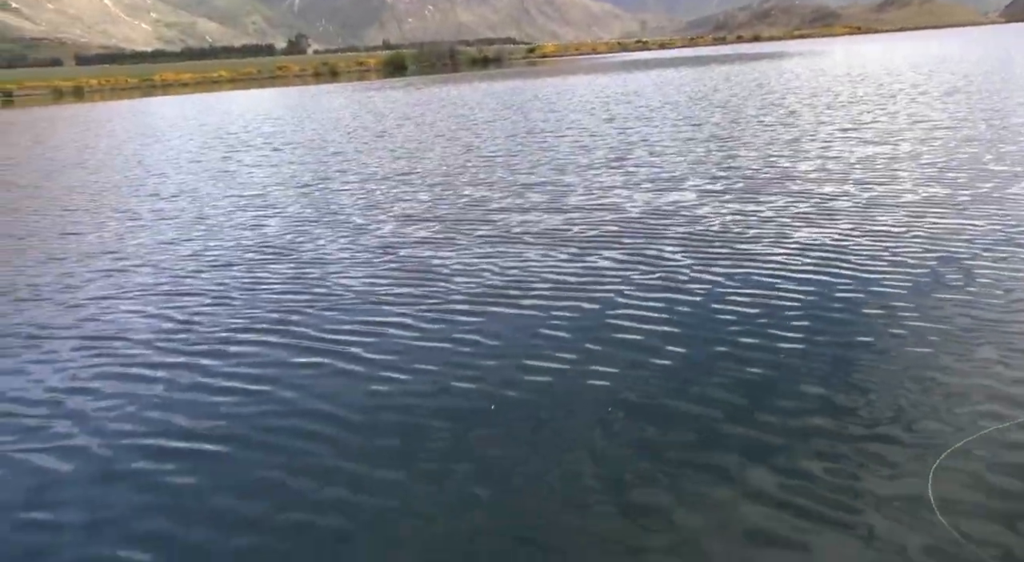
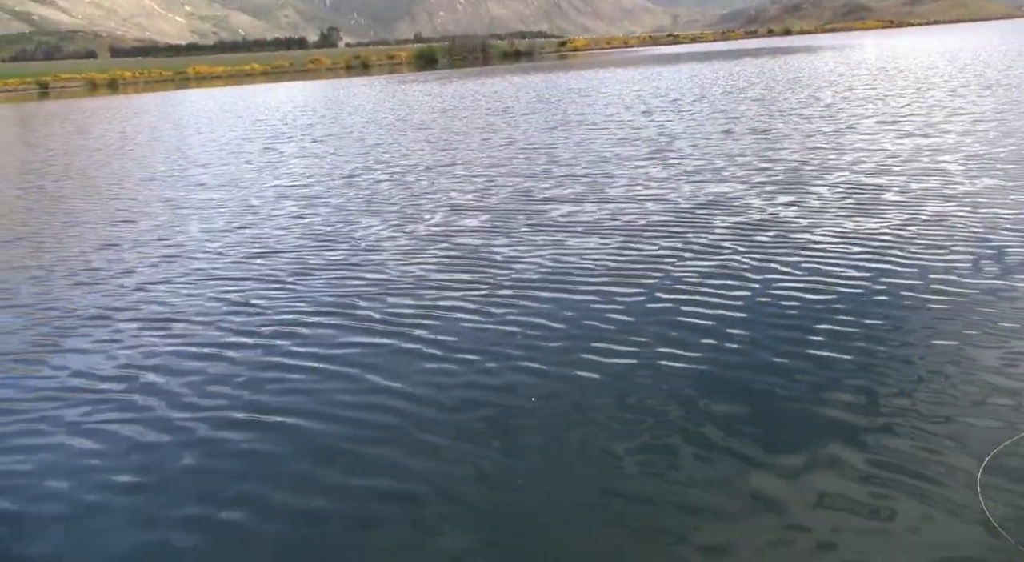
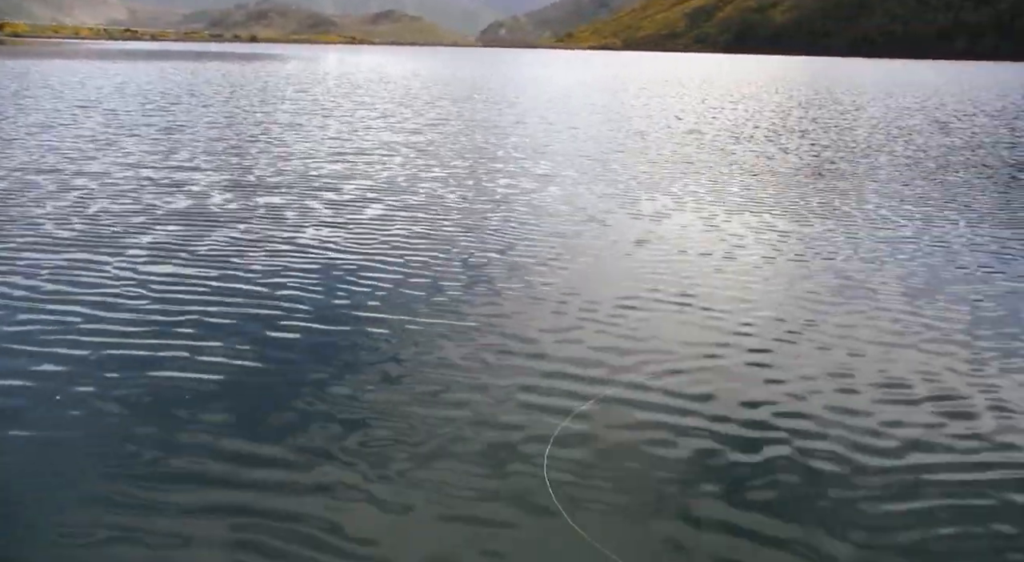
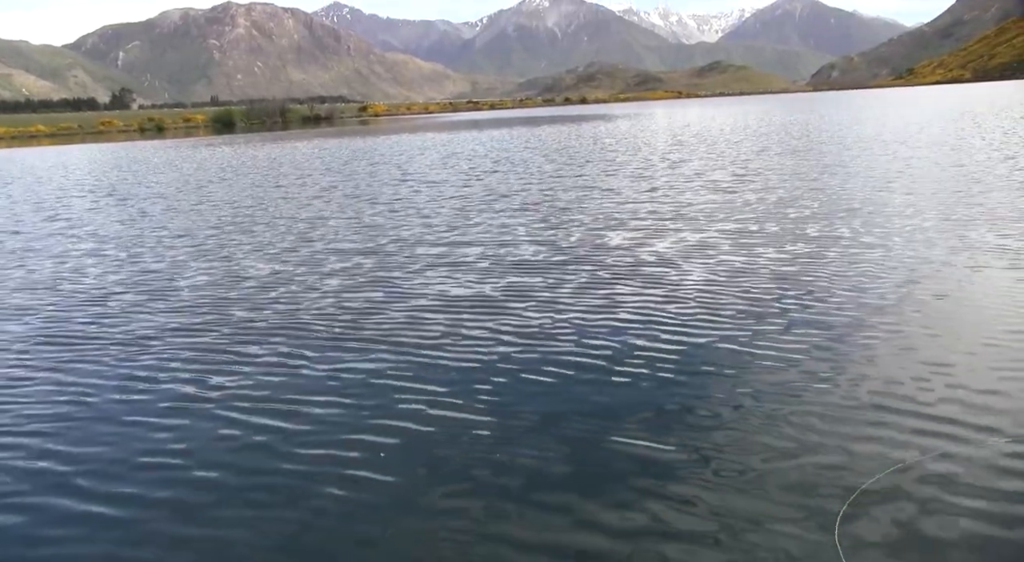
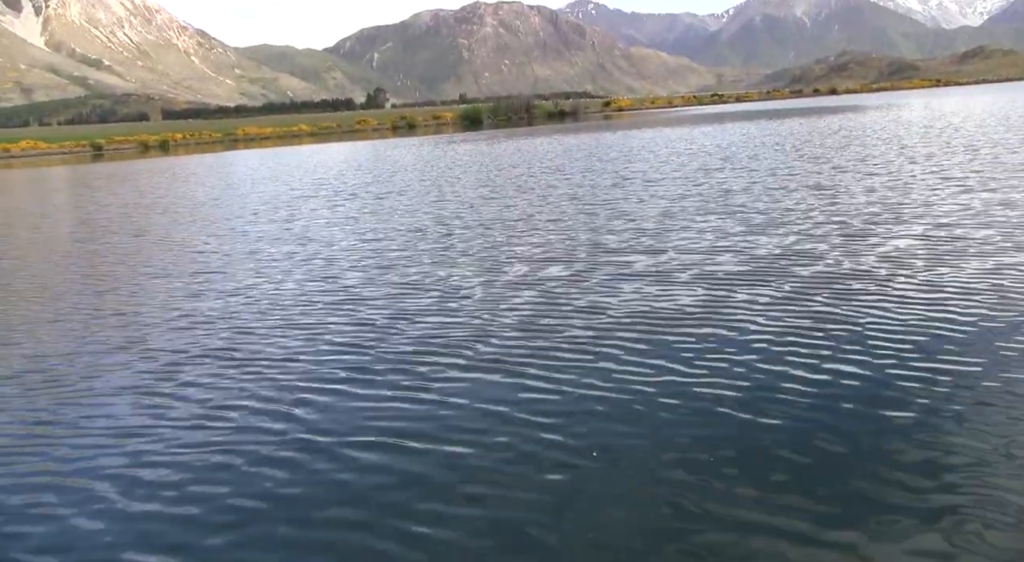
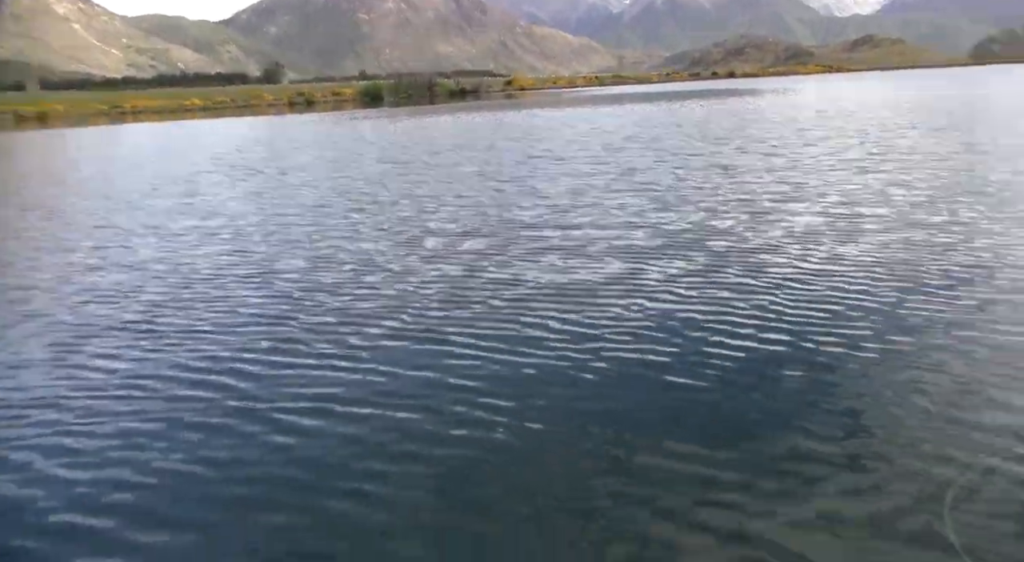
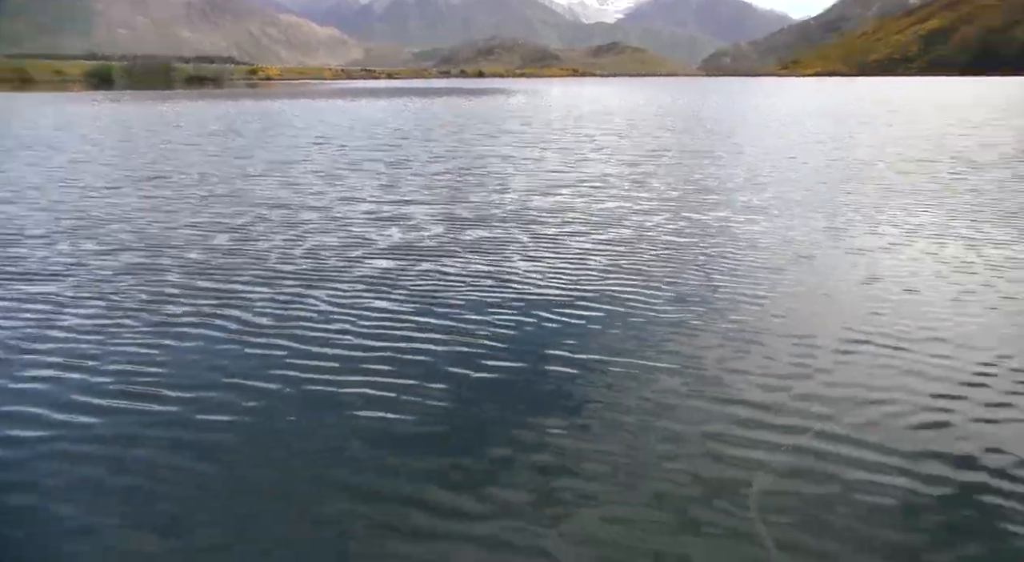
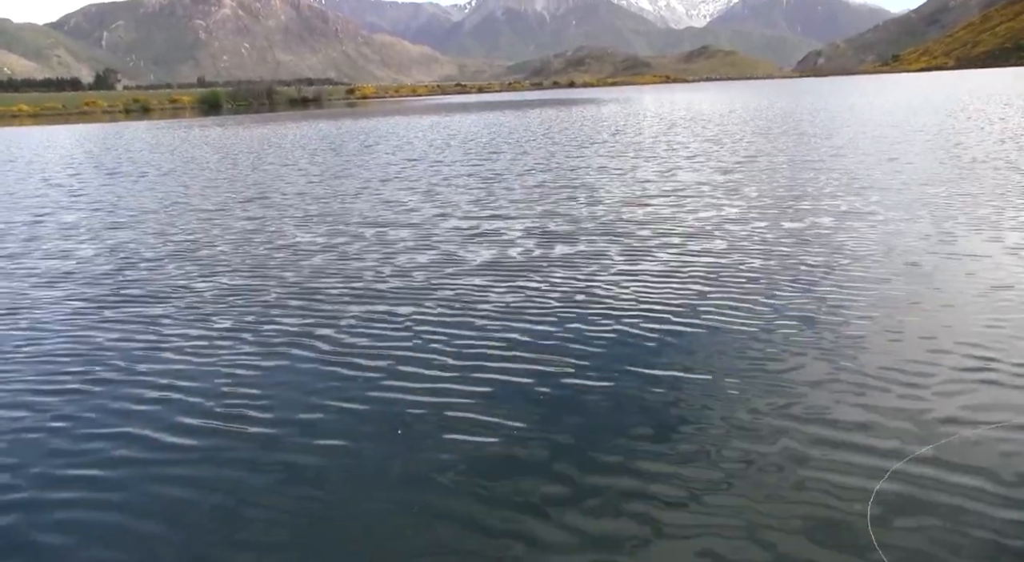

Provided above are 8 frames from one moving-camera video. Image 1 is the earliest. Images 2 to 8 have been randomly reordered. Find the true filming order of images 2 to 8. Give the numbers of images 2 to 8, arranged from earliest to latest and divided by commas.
2, 5, 6, 4, 8, 7, 3
